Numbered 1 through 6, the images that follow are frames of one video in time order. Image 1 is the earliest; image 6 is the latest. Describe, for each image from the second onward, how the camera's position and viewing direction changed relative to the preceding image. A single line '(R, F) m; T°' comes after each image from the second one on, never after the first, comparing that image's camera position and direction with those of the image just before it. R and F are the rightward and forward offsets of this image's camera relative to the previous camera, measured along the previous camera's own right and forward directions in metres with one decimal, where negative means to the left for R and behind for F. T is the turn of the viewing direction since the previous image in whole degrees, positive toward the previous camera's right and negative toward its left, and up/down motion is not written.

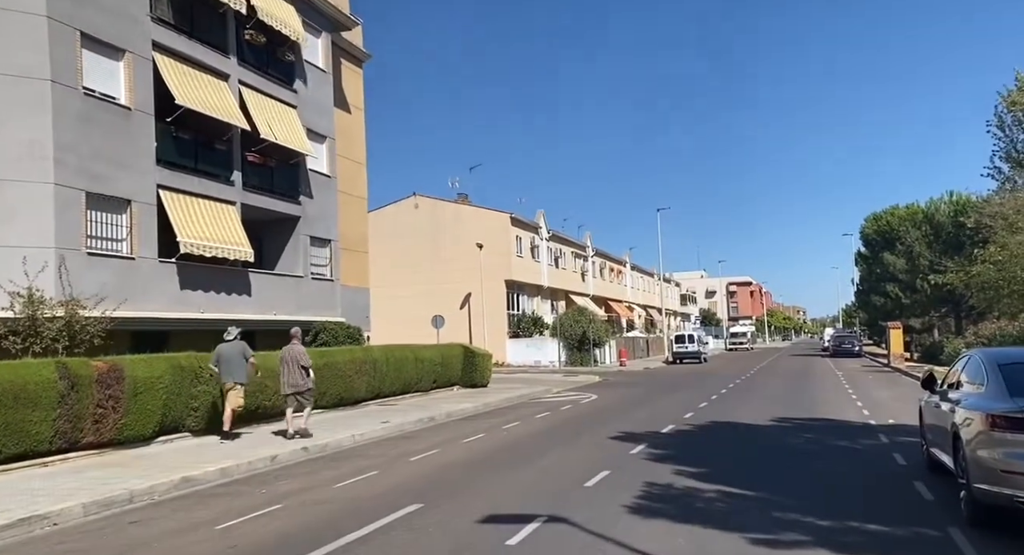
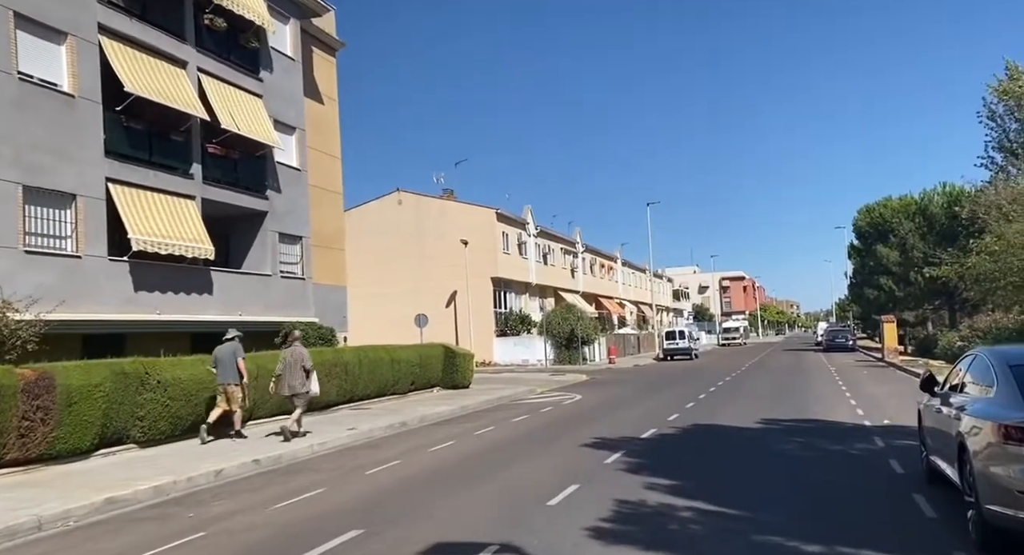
(+0.5, +1.0) m; 0°
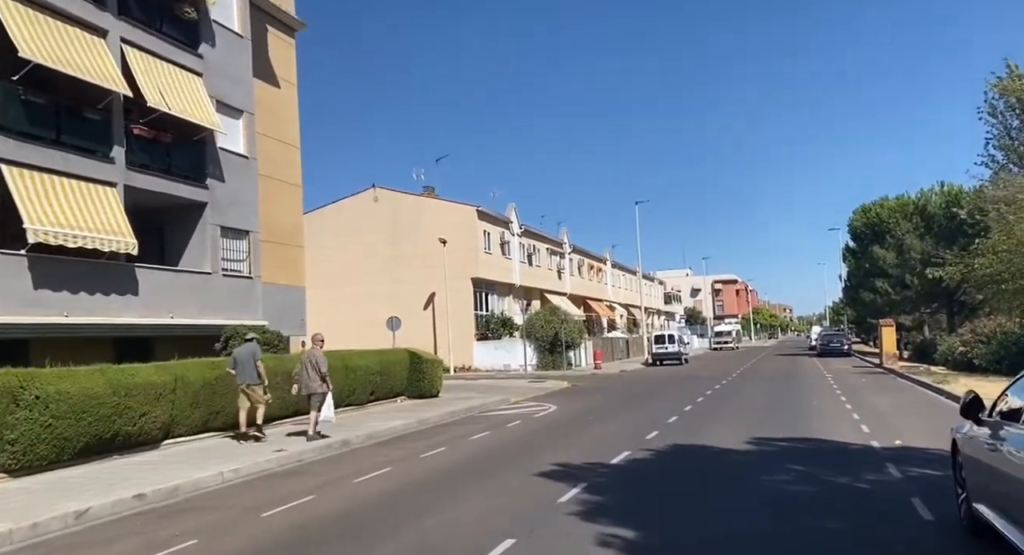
(+0.8, +2.1) m; +1°
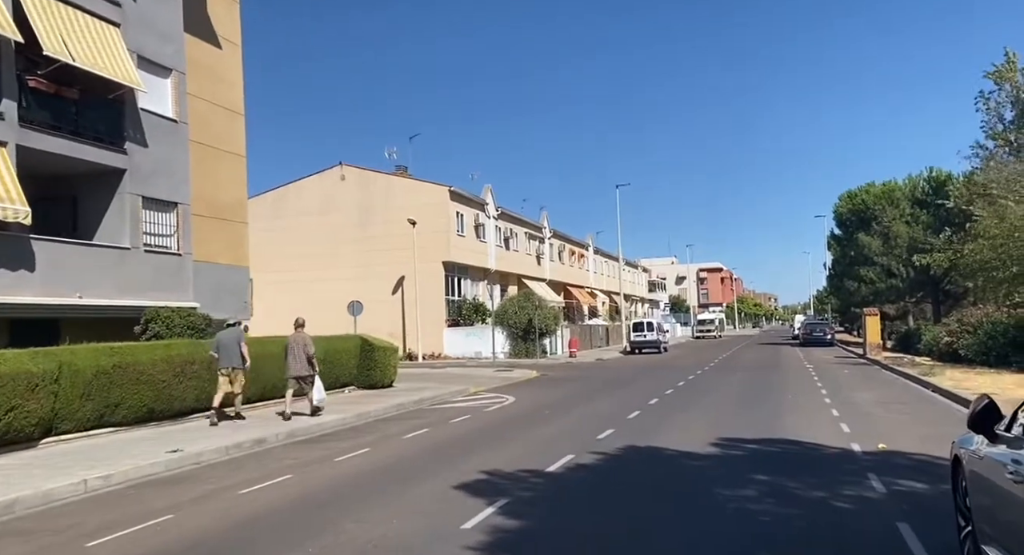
(+0.9, +1.8) m; +1°
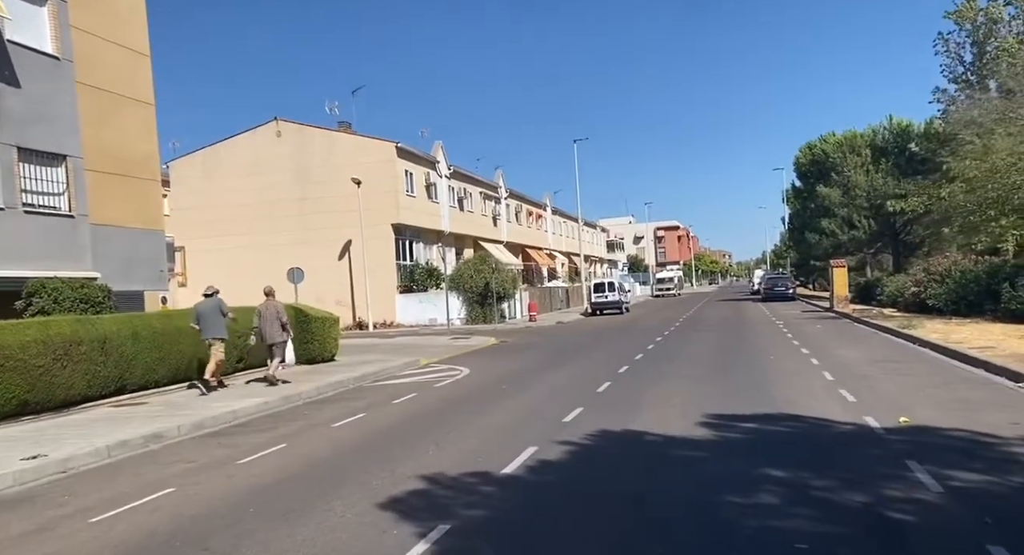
(+0.2, +2.2) m; +3°
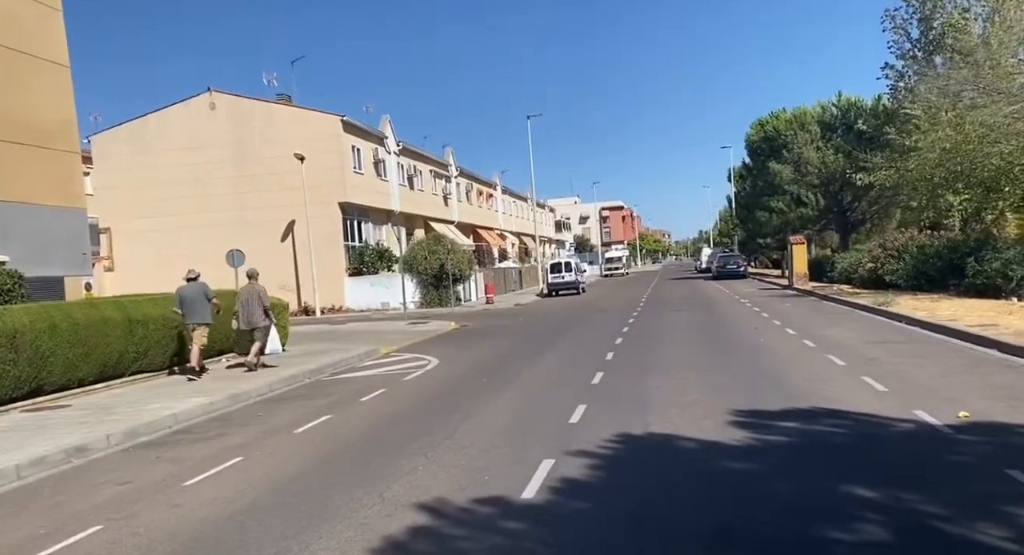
(-0.7, +1.5) m; +5°
